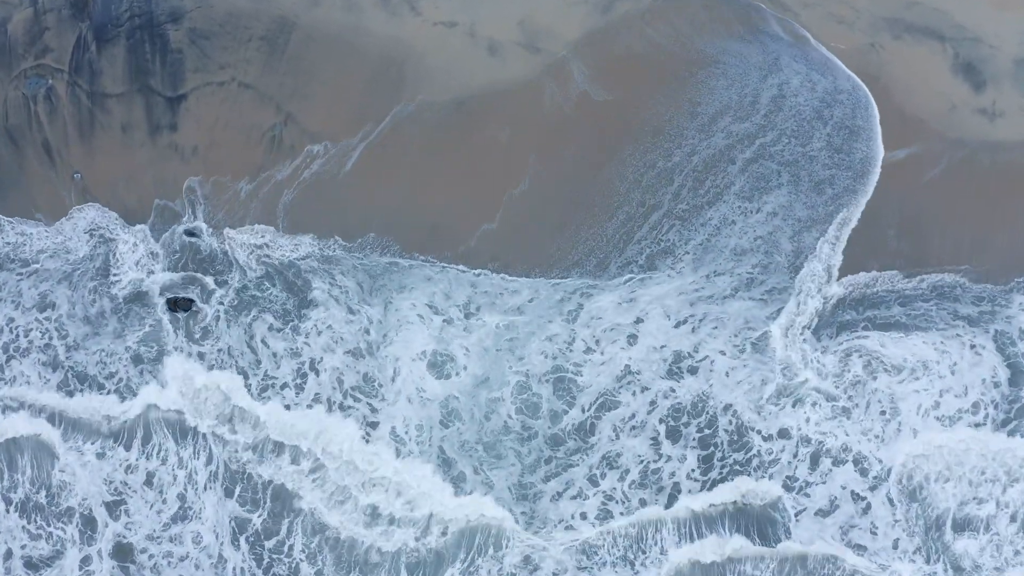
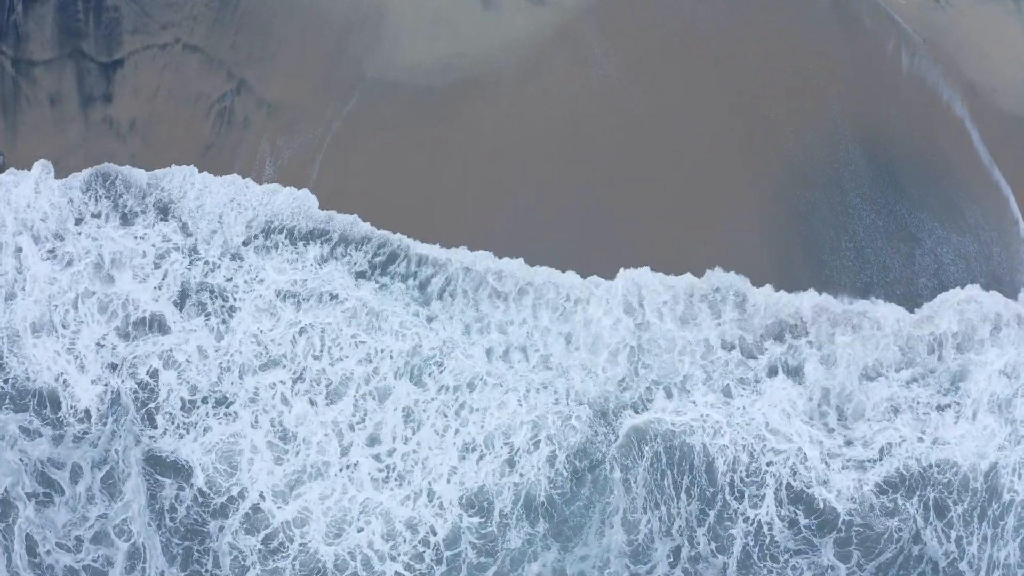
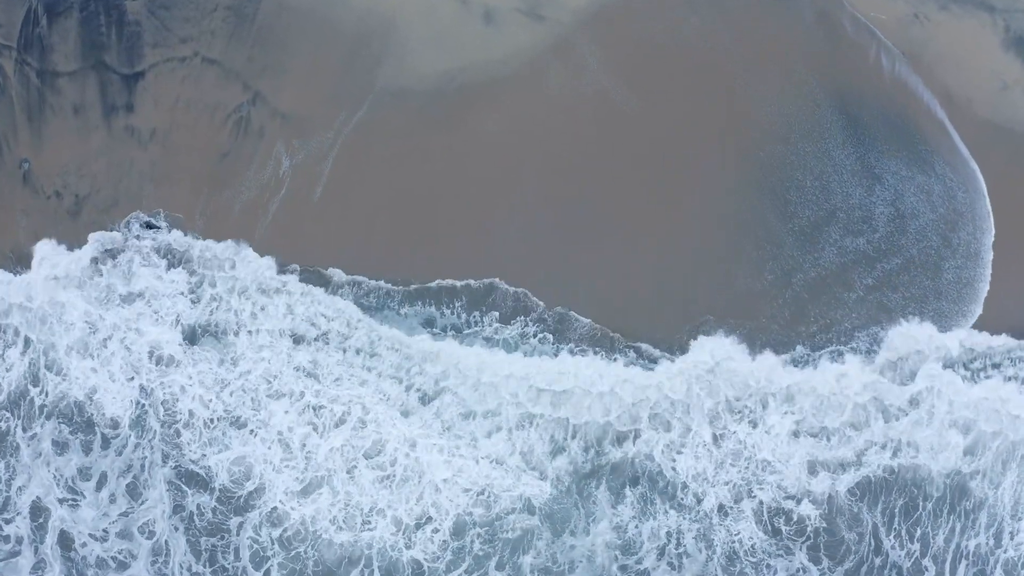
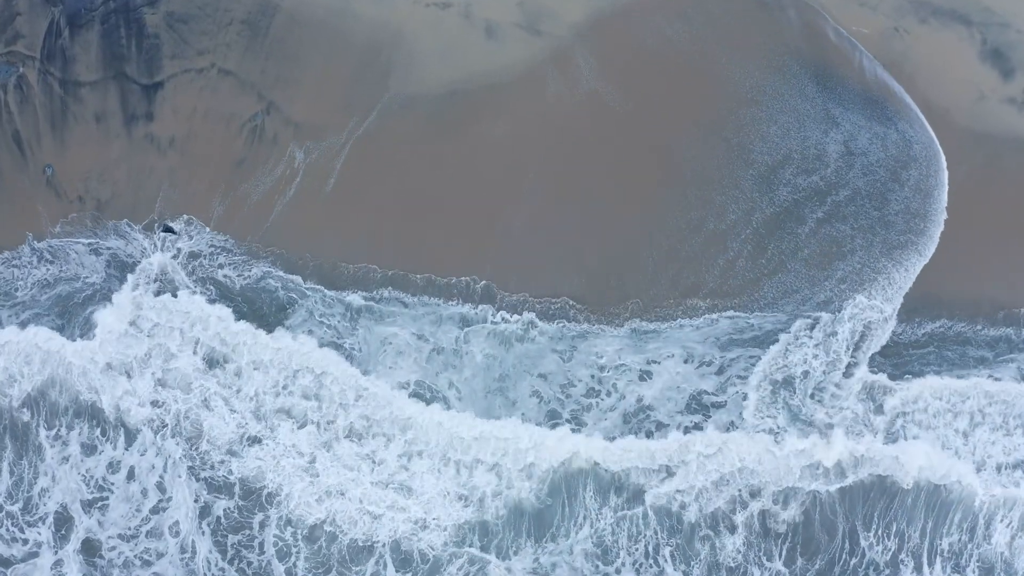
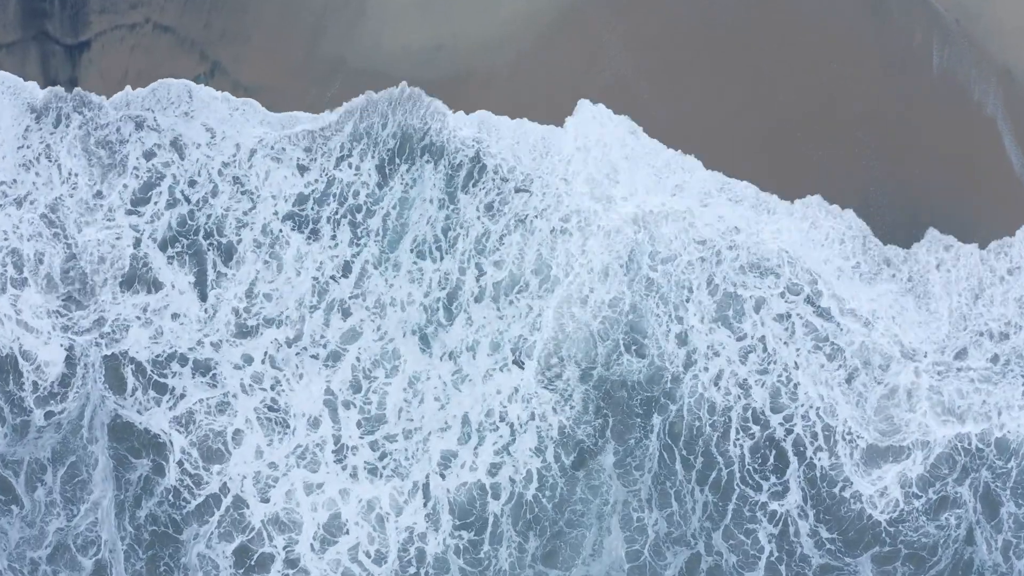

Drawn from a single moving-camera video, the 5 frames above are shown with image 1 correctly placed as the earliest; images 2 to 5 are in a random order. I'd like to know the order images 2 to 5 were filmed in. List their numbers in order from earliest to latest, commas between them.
4, 3, 2, 5
